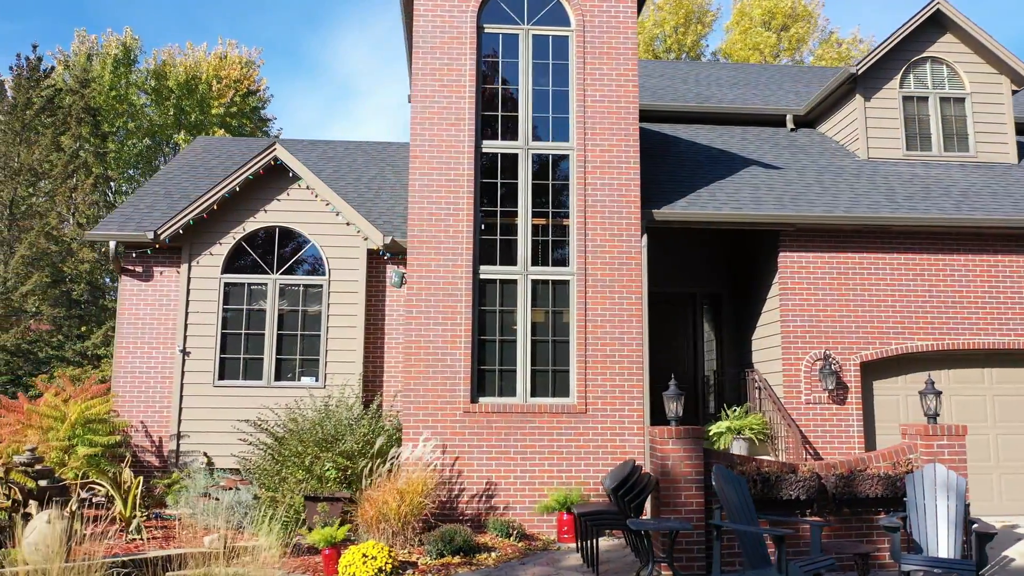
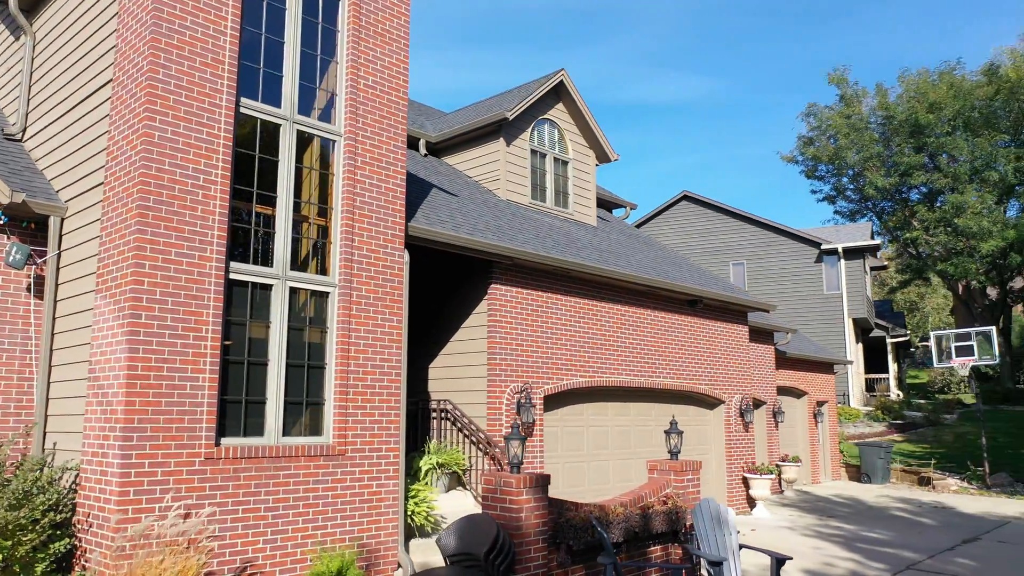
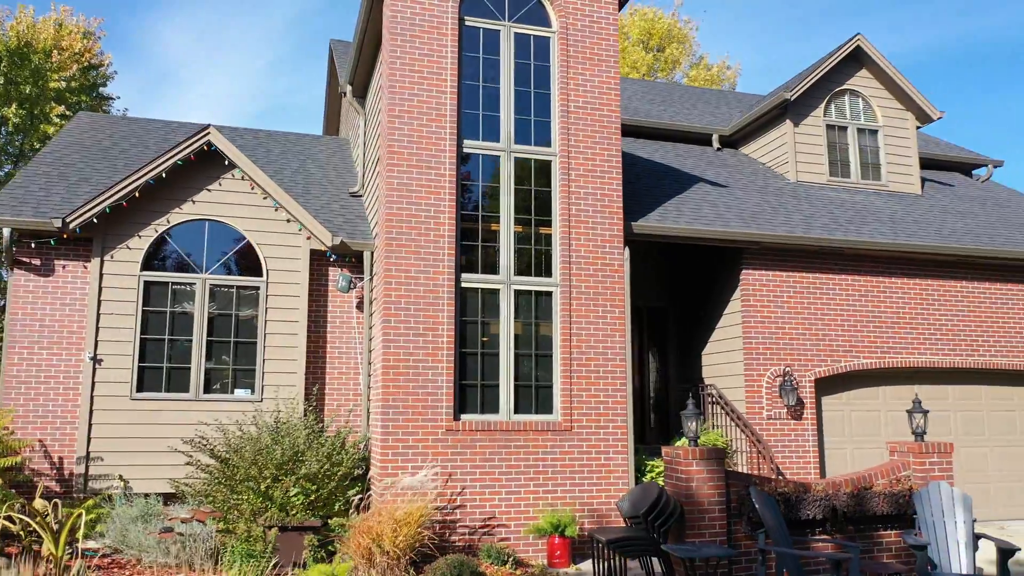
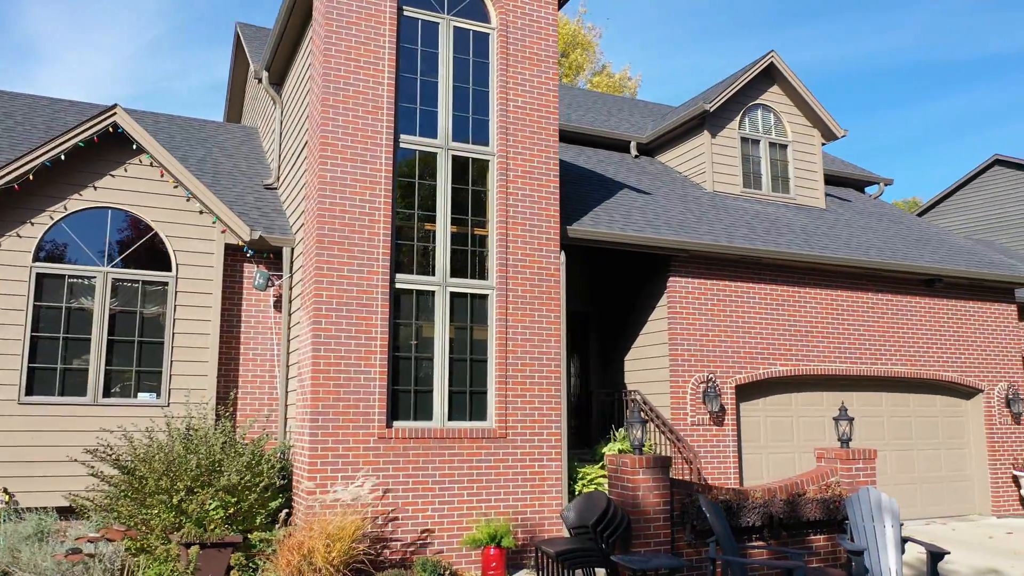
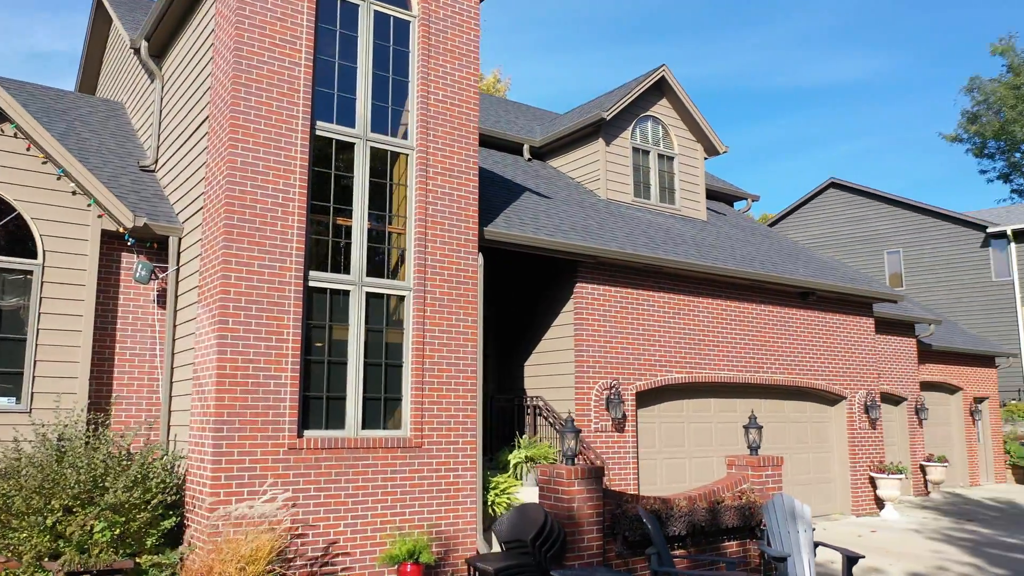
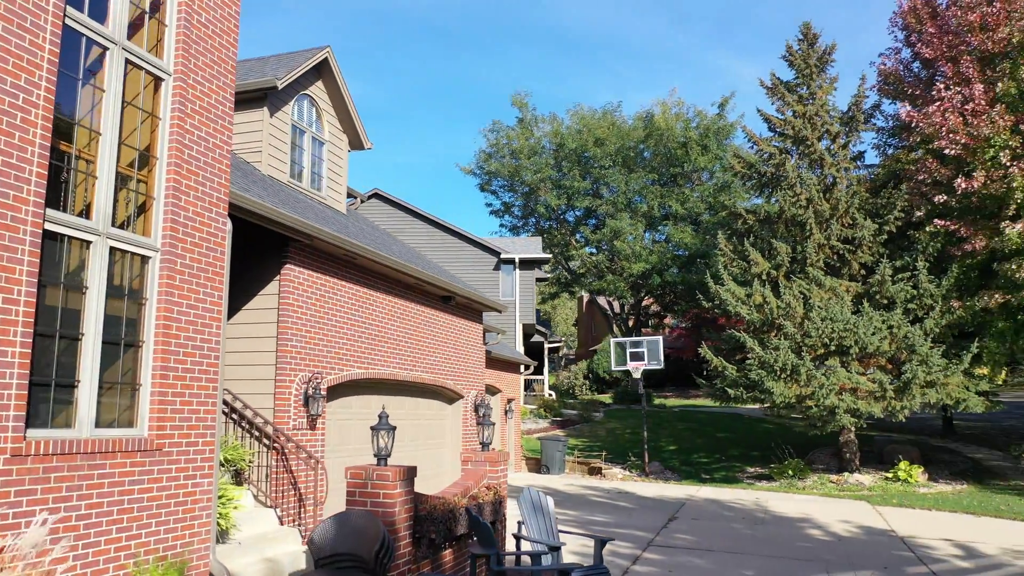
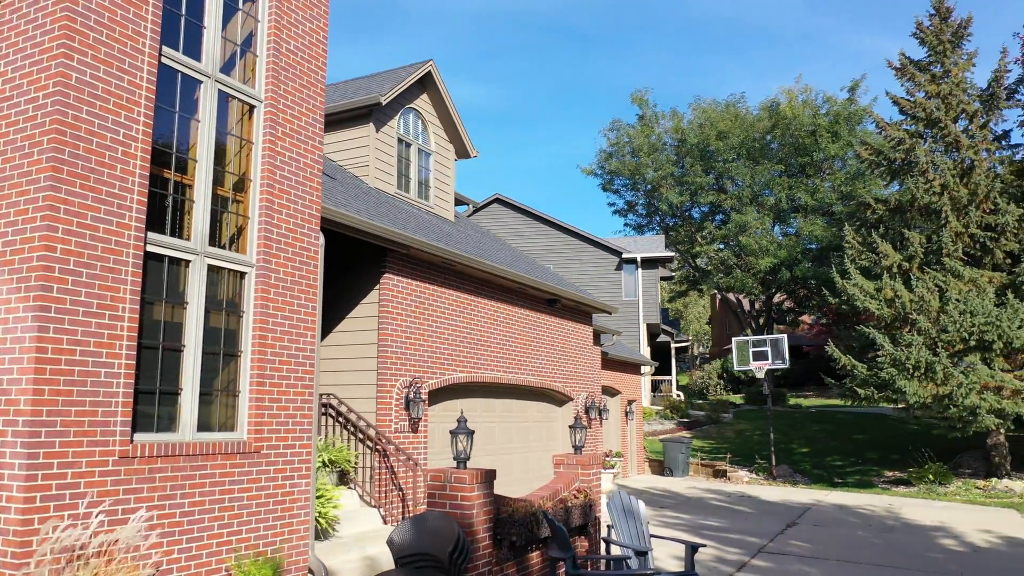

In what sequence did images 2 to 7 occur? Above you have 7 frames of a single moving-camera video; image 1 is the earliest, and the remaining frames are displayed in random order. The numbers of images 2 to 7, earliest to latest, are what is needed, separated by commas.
3, 4, 5, 2, 7, 6
